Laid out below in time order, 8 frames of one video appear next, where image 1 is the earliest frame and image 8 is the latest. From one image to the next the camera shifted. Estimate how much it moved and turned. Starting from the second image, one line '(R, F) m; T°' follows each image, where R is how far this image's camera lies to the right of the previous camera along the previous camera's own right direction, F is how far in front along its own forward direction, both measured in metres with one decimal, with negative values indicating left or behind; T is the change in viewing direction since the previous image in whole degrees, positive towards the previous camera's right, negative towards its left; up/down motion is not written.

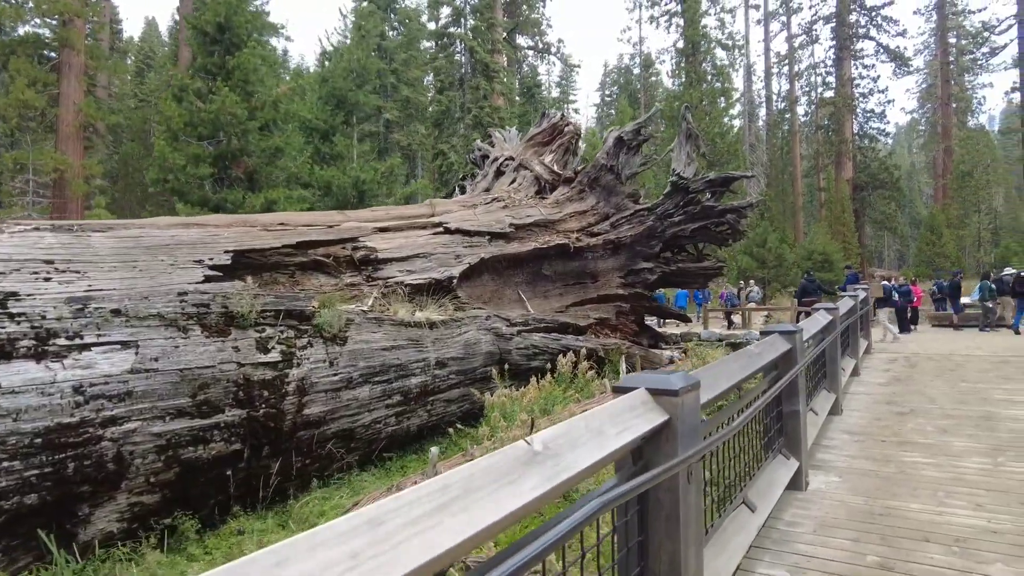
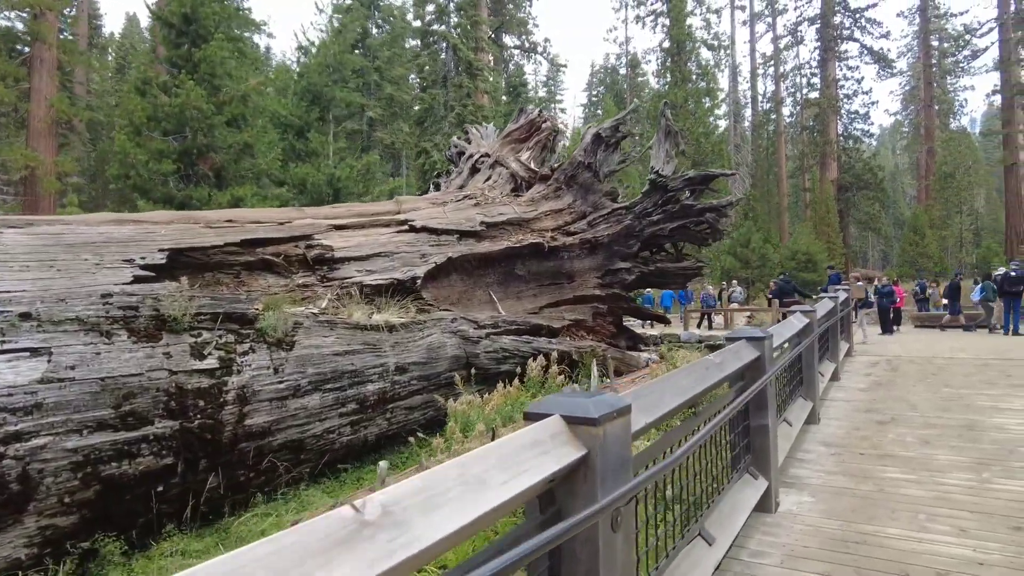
(+0.2, +0.4) m; +1°
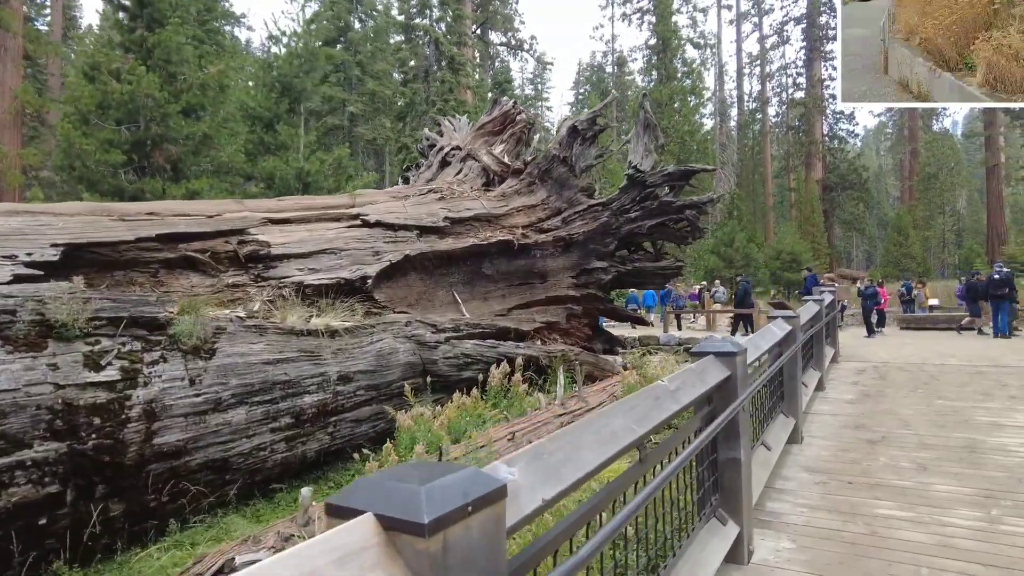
(+0.3, +0.6) m; +1°
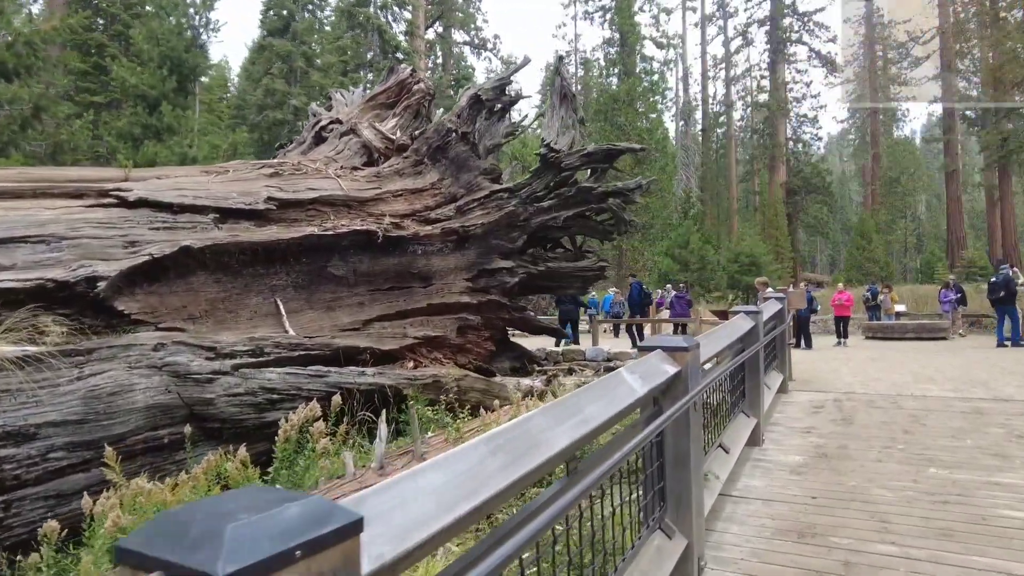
(+1.3, +2.2) m; +2°
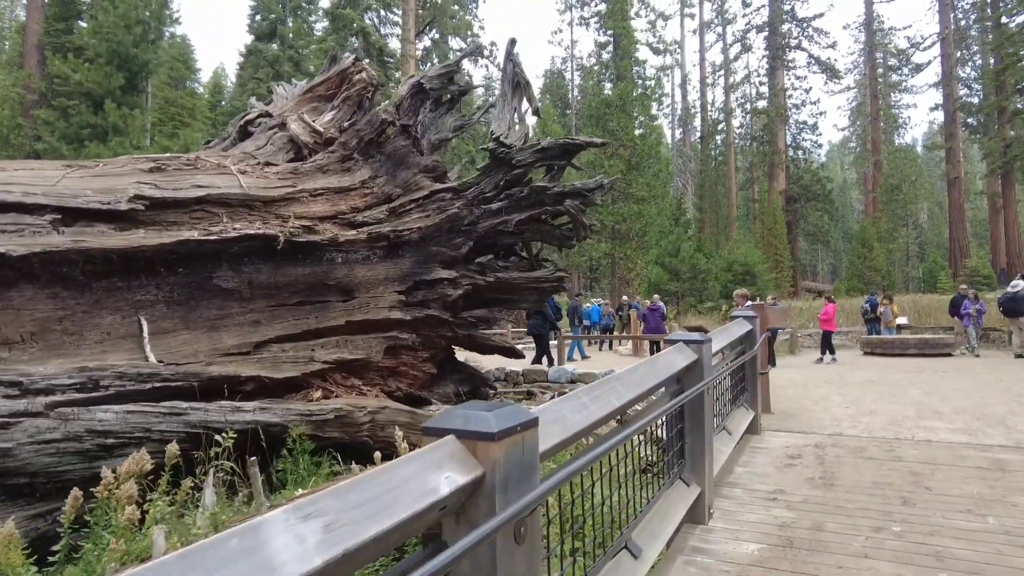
(+0.7, +1.2) m; 0°
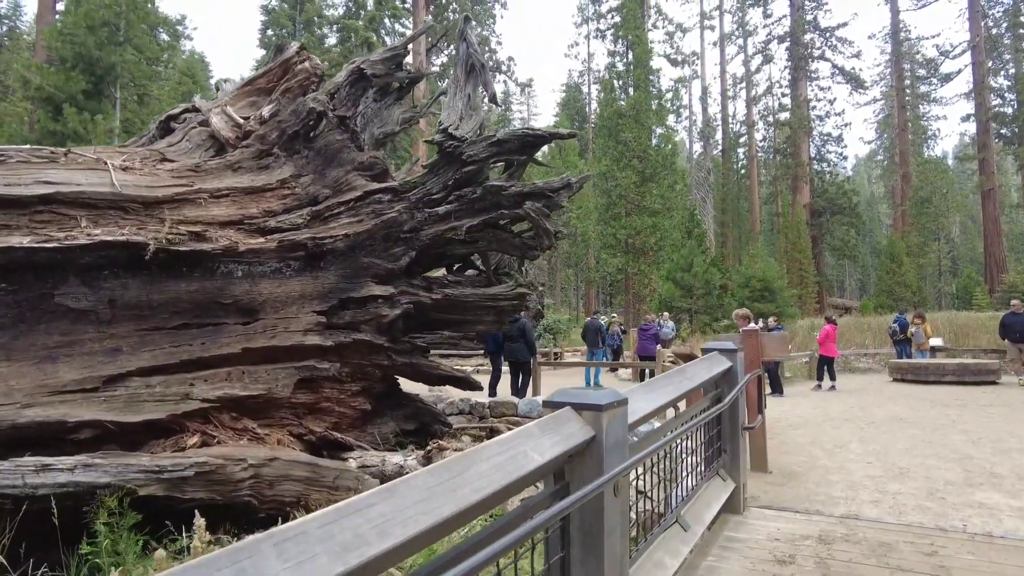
(+0.8, +1.4) m; -2°
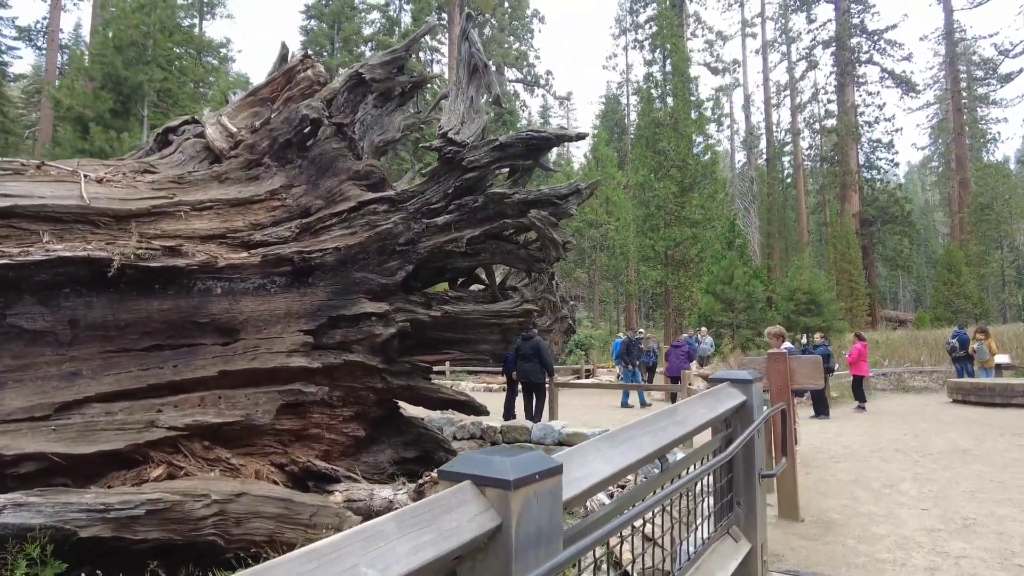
(+0.4, +0.6) m; -4°
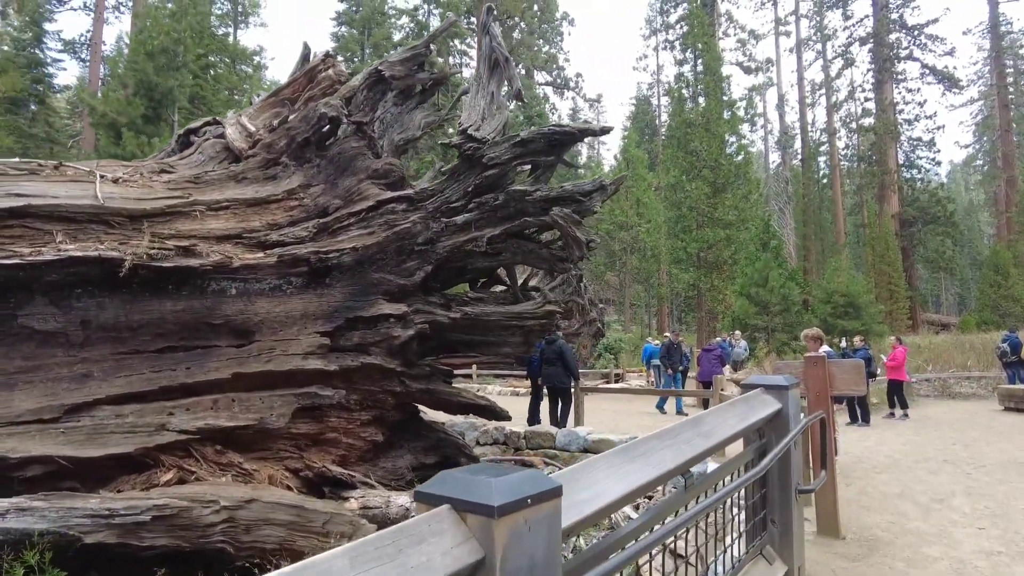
(+0.1, +0.2) m; -3°
